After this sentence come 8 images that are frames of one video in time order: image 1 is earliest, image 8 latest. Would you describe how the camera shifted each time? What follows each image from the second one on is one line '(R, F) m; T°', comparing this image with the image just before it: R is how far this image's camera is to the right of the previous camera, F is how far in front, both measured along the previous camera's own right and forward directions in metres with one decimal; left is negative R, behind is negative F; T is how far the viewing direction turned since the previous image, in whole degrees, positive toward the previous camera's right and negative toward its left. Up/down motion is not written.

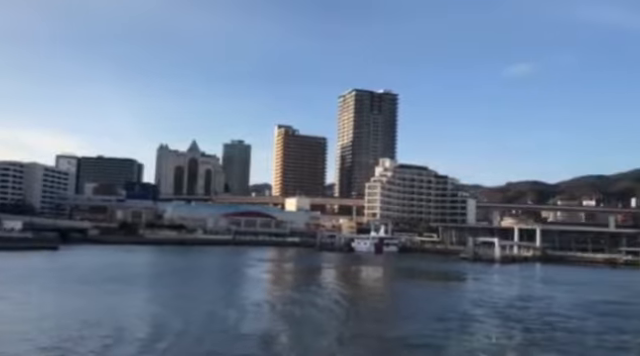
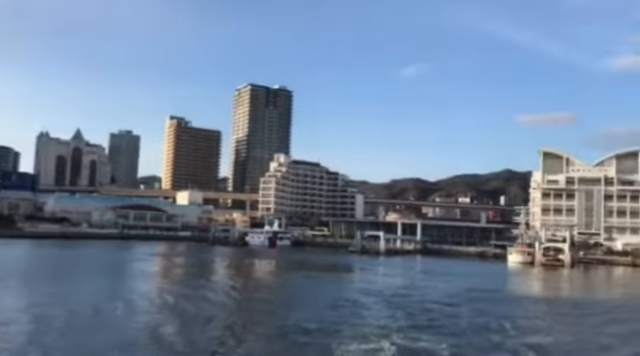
(-0.4, -1.3) m; +11°
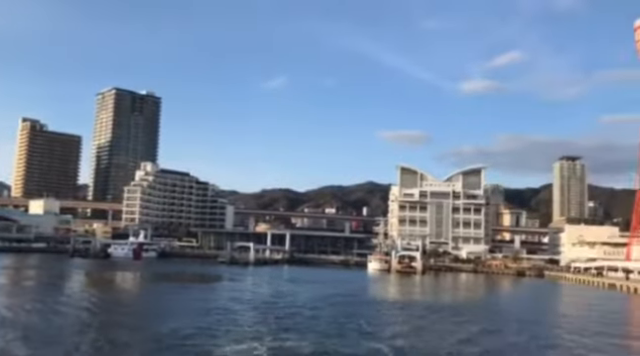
(-0.2, -1.1) m; +13°
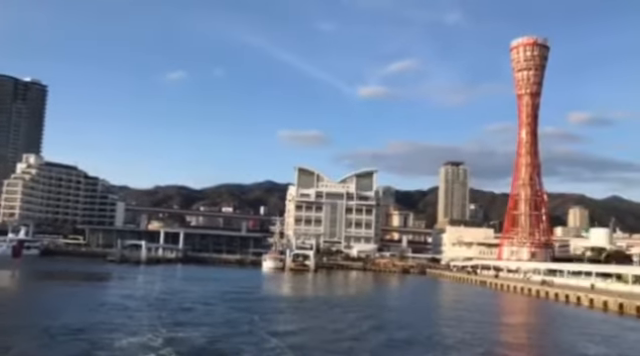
(0.0, -0.8) m; +10°
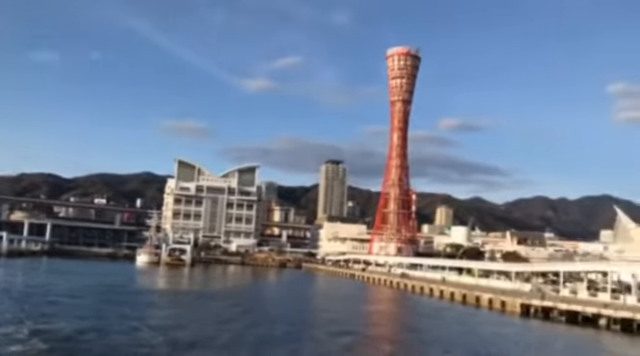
(+0.1, -0.8) m; +11°
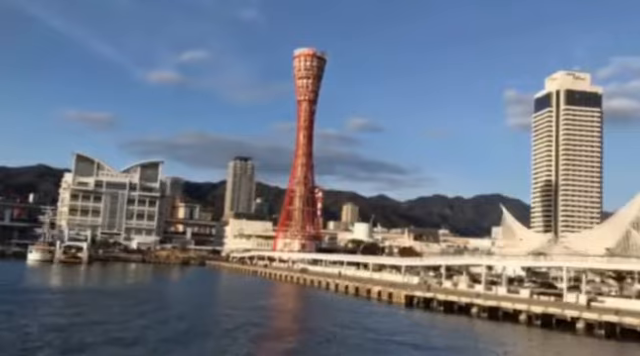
(+0.2, -0.5) m; +9°
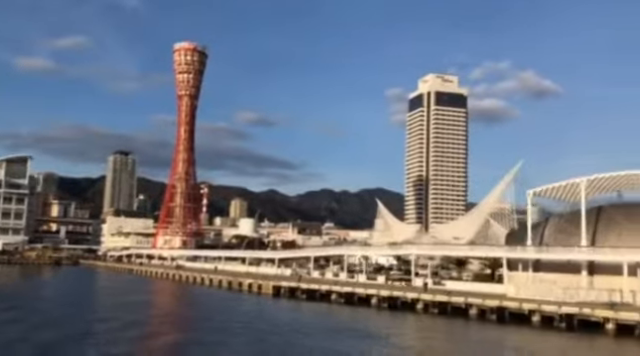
(+0.4, -0.6) m; +11°
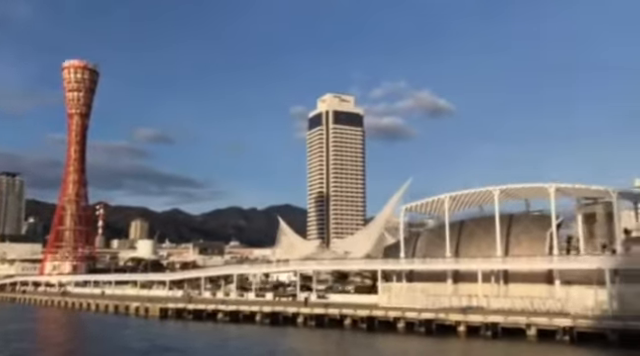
(+0.4, -0.4) m; +9°
